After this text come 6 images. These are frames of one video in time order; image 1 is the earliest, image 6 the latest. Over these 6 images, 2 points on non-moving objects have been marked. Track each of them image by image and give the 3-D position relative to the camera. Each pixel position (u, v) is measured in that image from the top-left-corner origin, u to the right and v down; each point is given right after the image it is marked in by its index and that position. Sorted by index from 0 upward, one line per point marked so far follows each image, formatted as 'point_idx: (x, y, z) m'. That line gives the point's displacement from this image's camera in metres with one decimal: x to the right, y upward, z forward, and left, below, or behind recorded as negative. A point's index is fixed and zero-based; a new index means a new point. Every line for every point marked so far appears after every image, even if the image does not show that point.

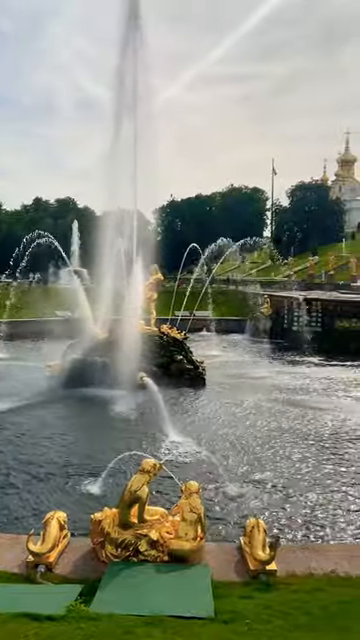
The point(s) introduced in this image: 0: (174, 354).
0: (-0.2, -1.0, +15.4) m
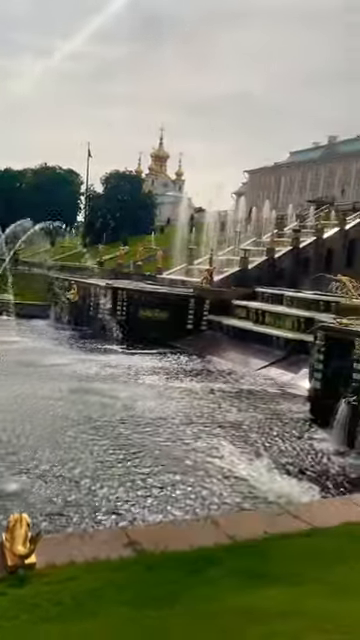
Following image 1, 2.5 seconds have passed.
0: (-6.1, -0.5, +14.3) m
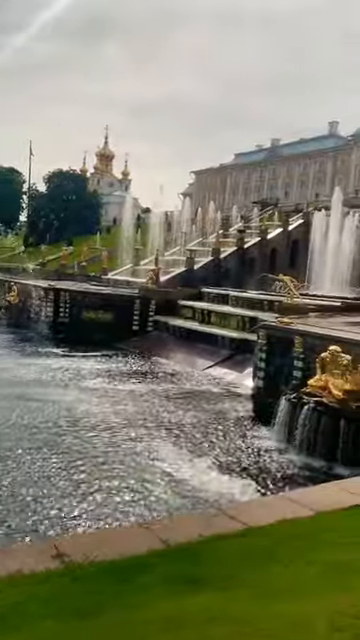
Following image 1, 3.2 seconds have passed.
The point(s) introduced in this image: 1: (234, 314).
0: (-7.6, -0.6, +13.5) m
1: (+2.1, +0.2, +19.9) m
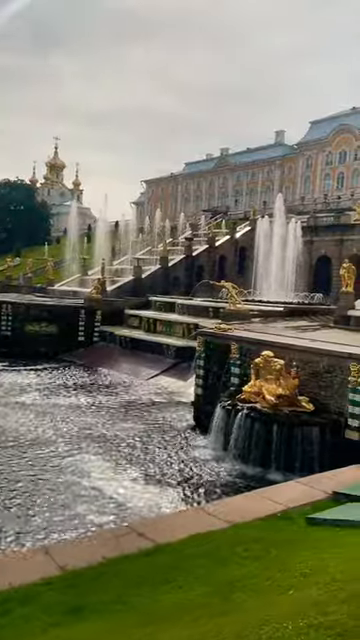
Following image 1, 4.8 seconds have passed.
0: (-9.3, -1.1, +12.6) m
1: (0.0, -0.1, +19.8) m
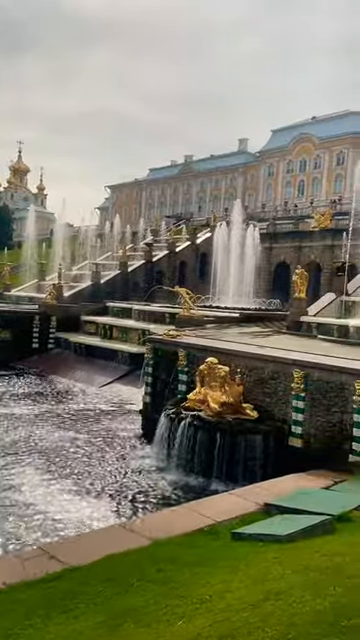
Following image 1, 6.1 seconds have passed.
0: (-10.6, -1.3, +11.8) m
1: (-1.8, -0.3, +19.5) m
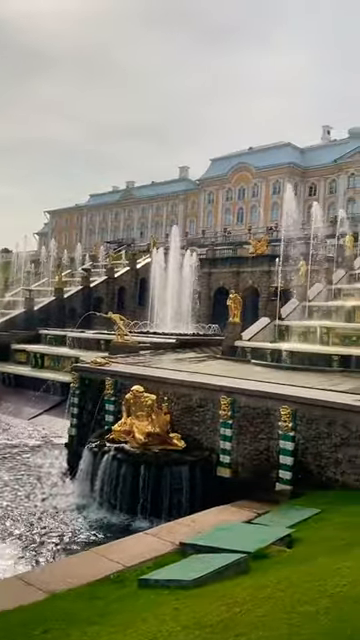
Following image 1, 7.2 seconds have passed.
0: (-12.2, -2.0, +10.1) m
1: (-4.2, -1.3, +18.7) m
